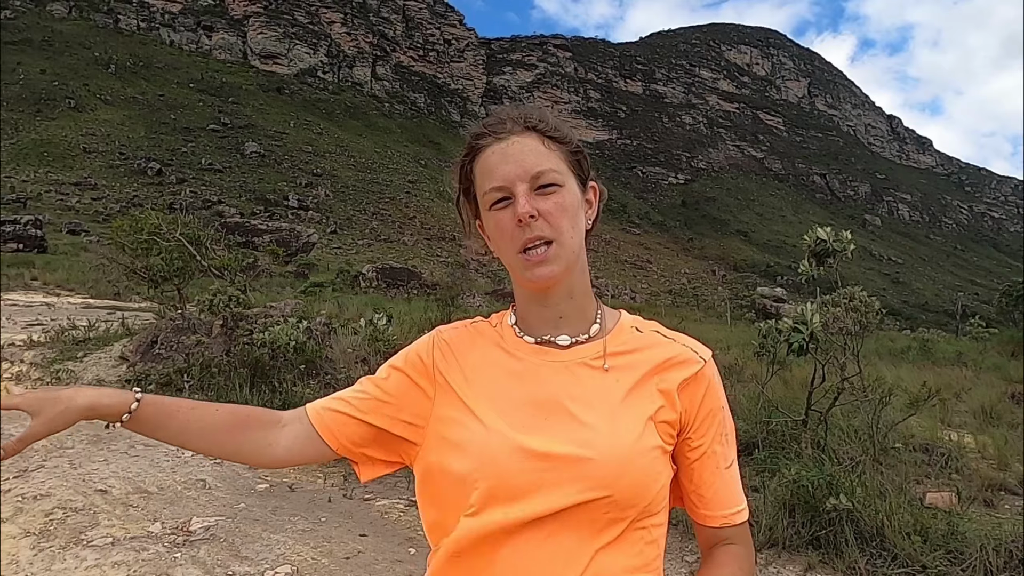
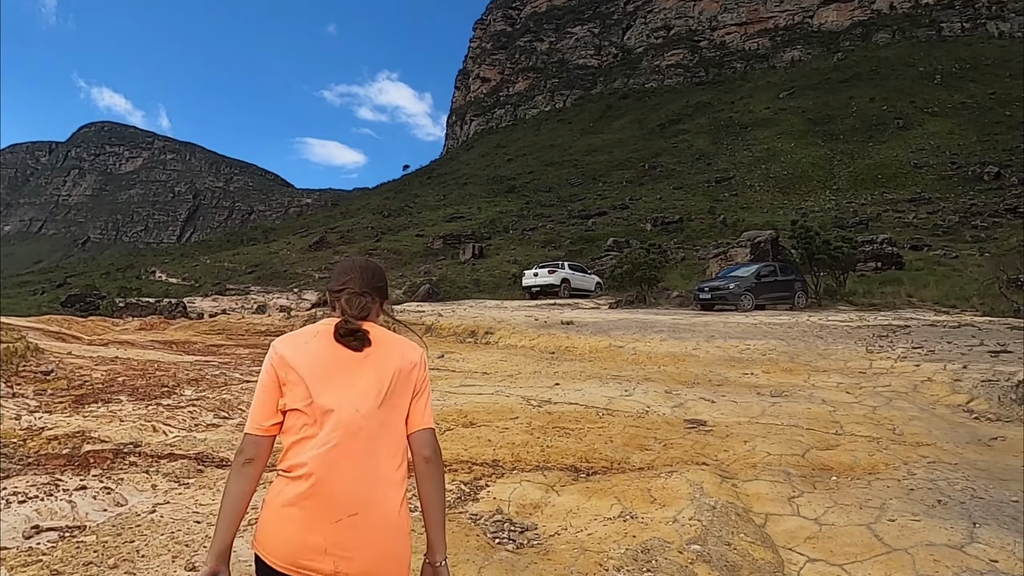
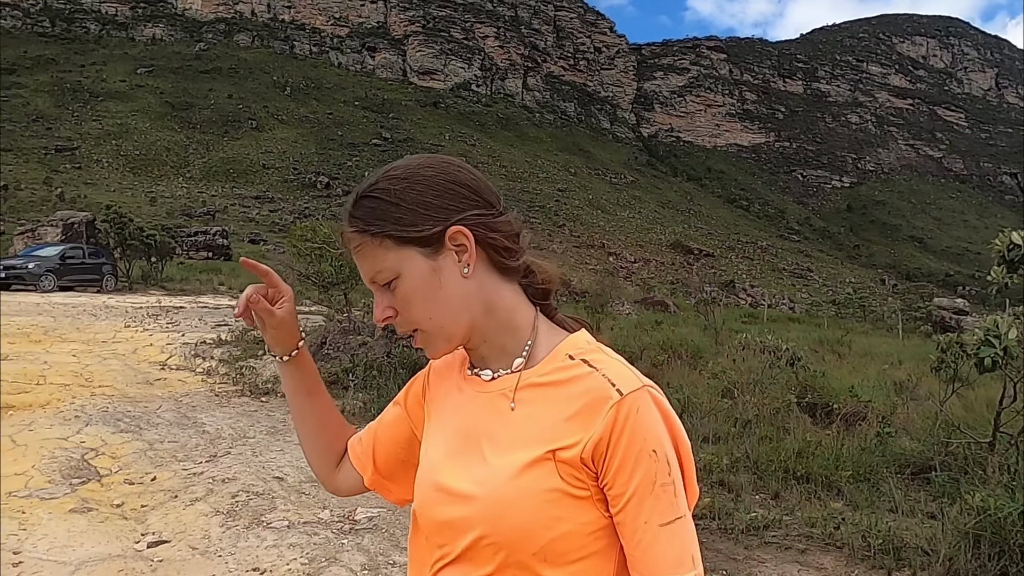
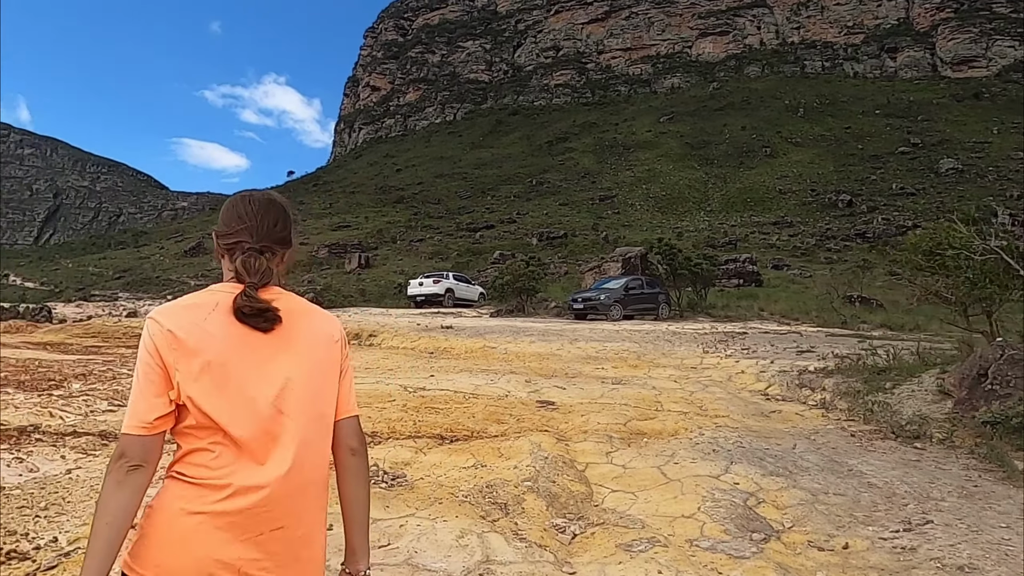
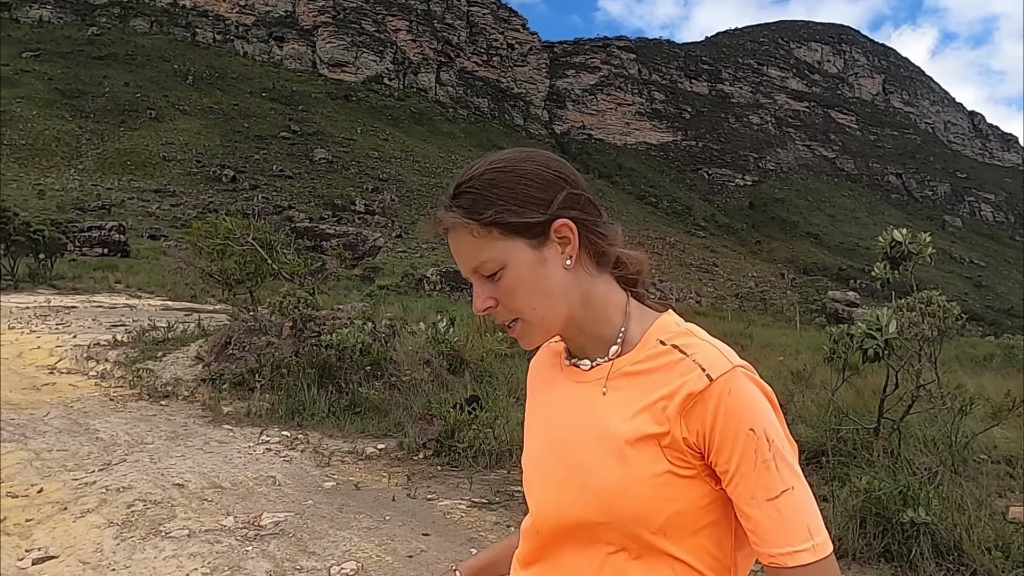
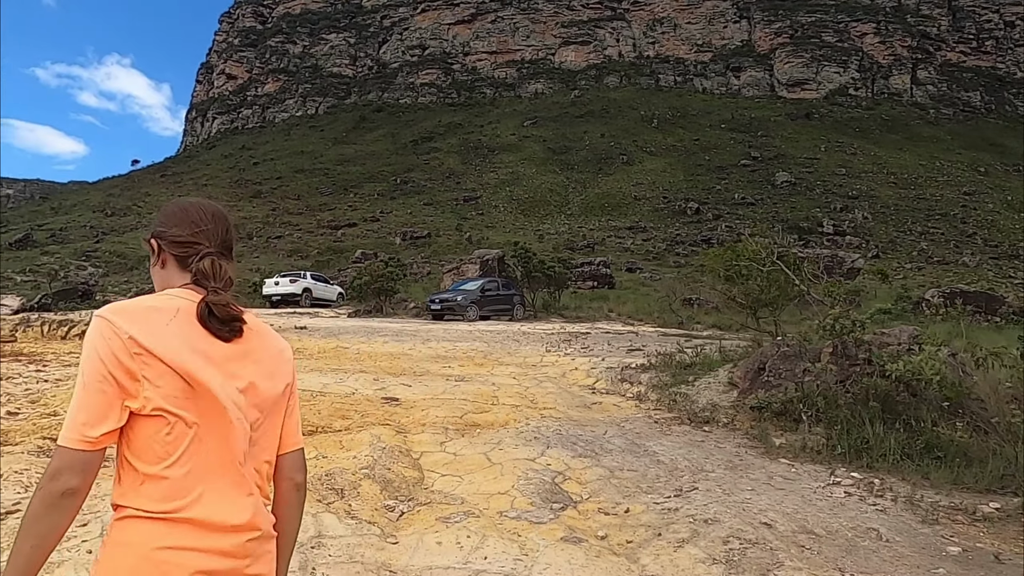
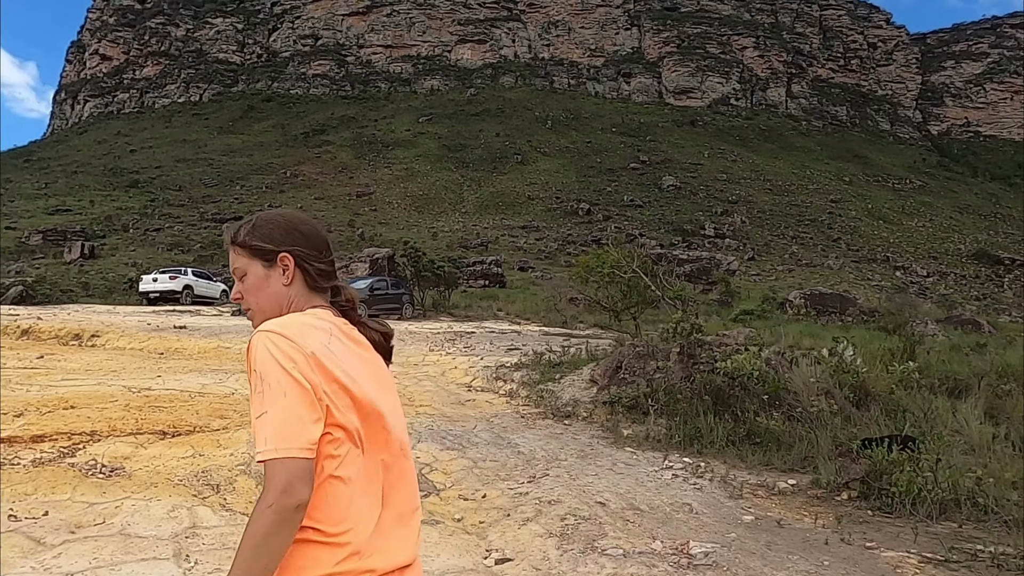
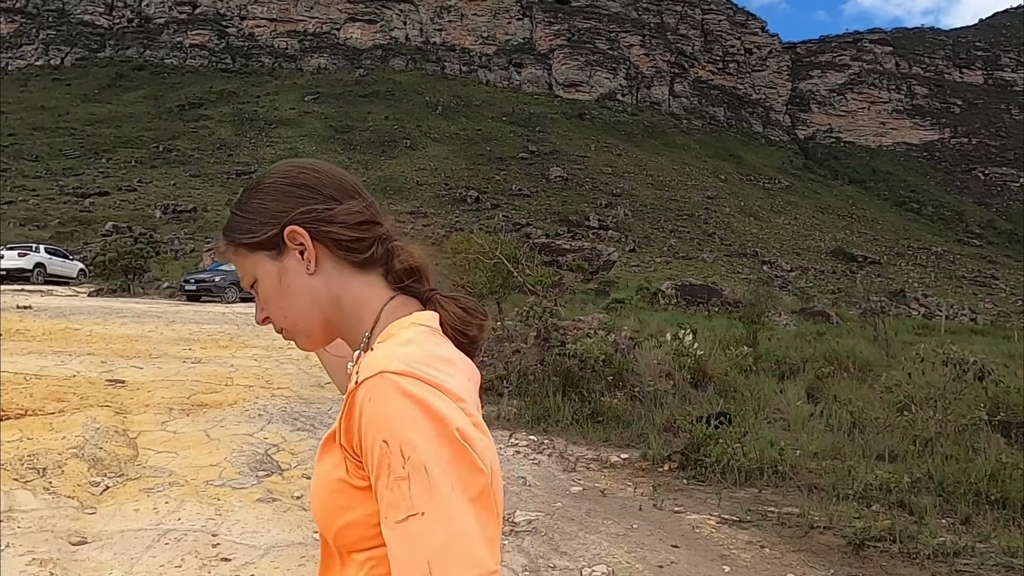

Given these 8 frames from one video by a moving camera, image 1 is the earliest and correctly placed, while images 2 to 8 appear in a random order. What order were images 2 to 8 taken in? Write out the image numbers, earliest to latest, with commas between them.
5, 3, 8, 7, 6, 4, 2
